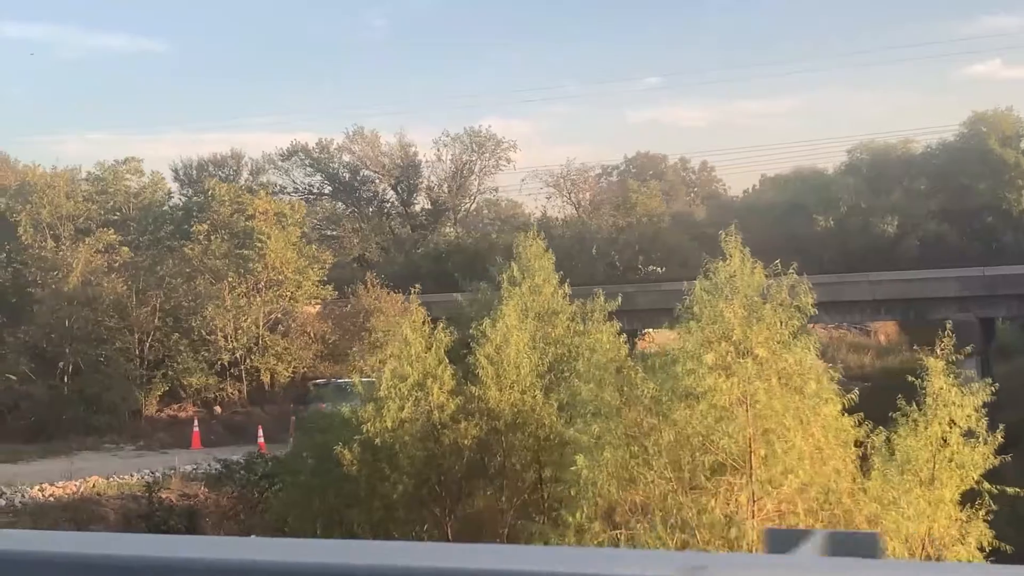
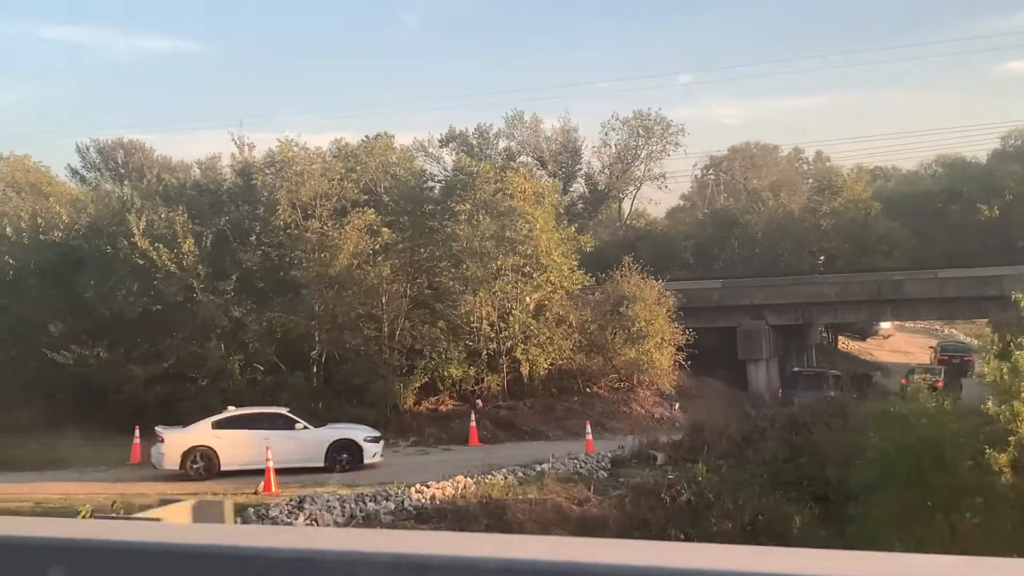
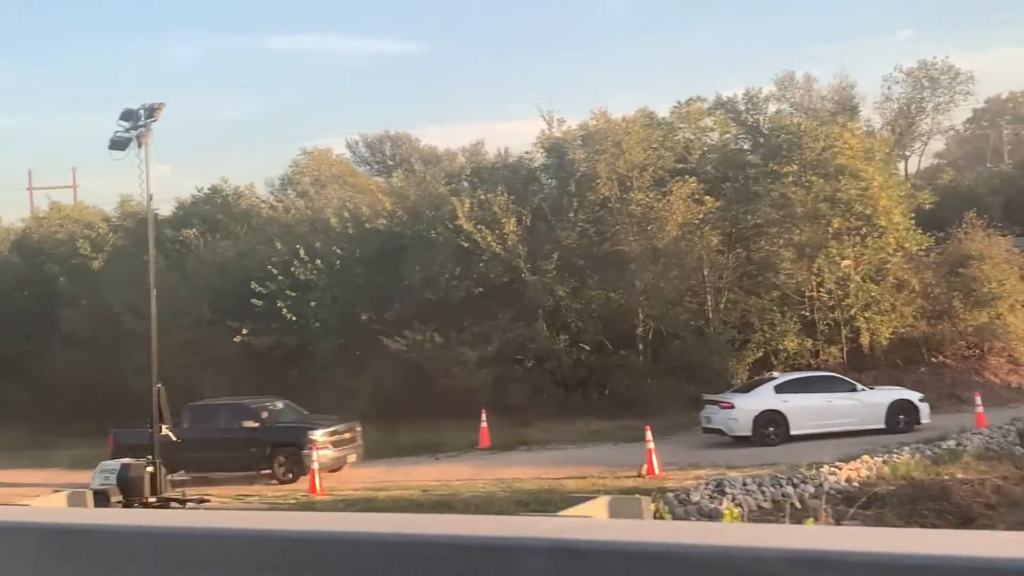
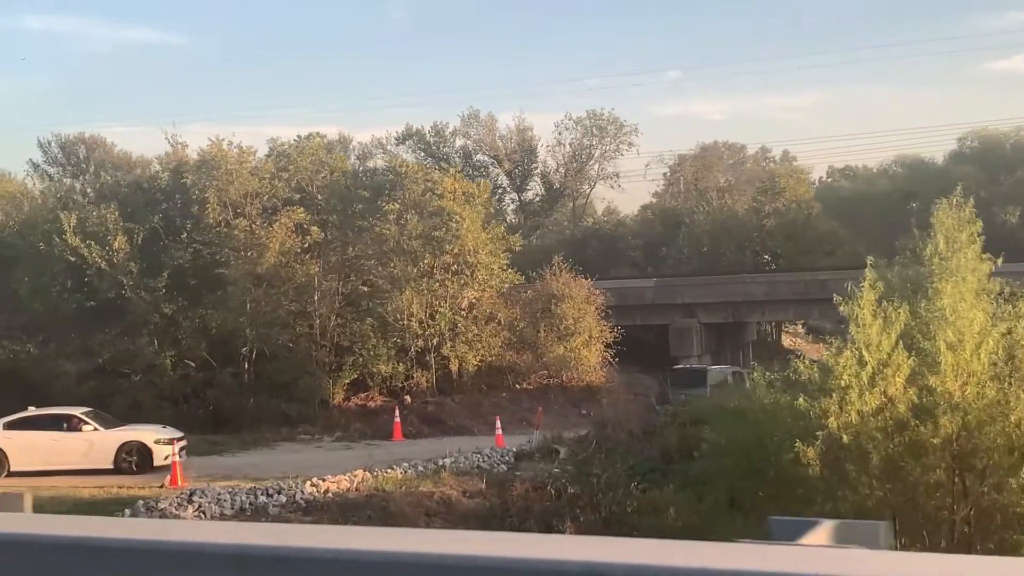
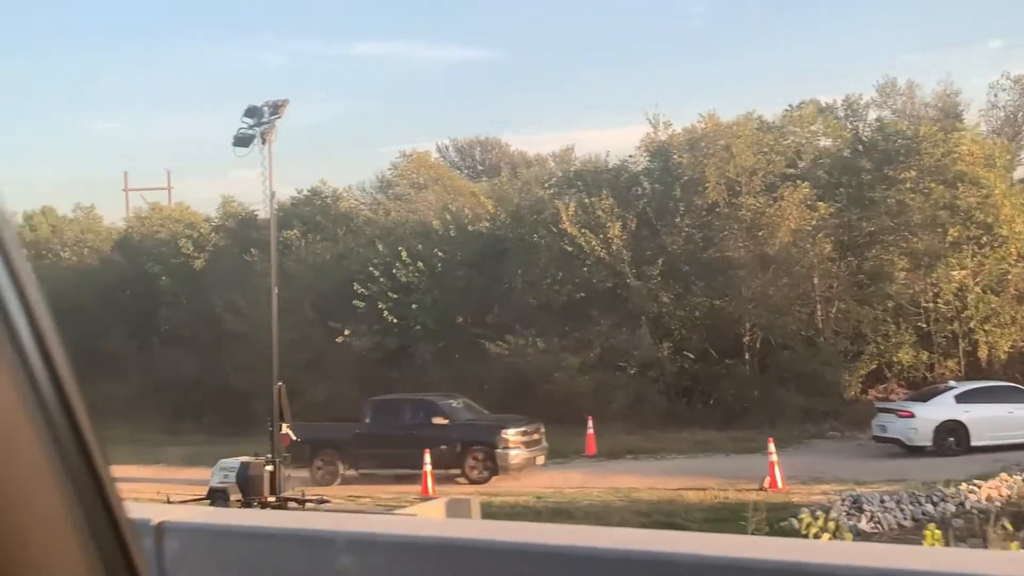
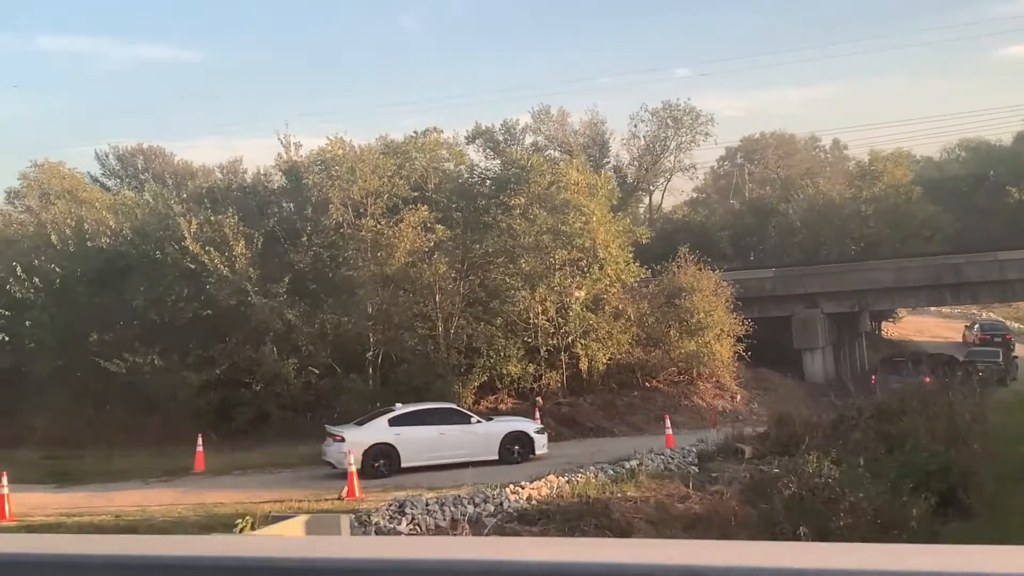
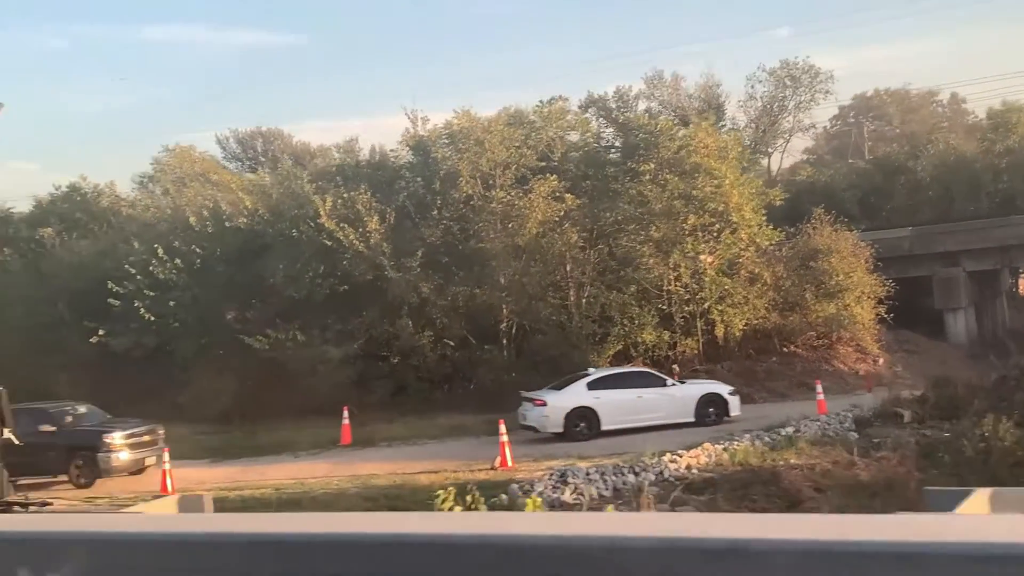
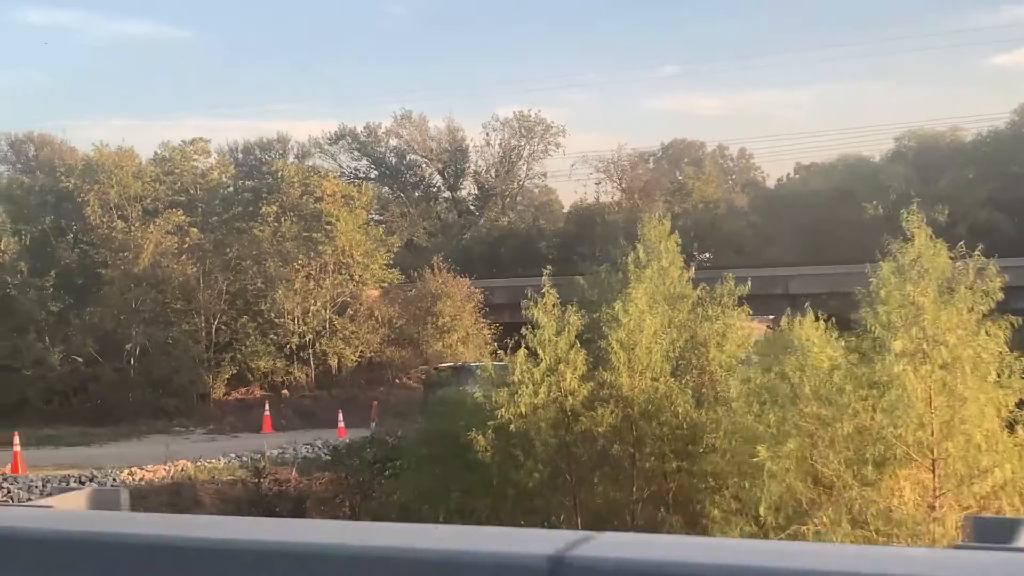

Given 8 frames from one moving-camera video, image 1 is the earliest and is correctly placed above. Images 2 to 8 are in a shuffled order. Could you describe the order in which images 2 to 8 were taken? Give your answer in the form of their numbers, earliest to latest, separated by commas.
8, 4, 2, 6, 7, 3, 5
